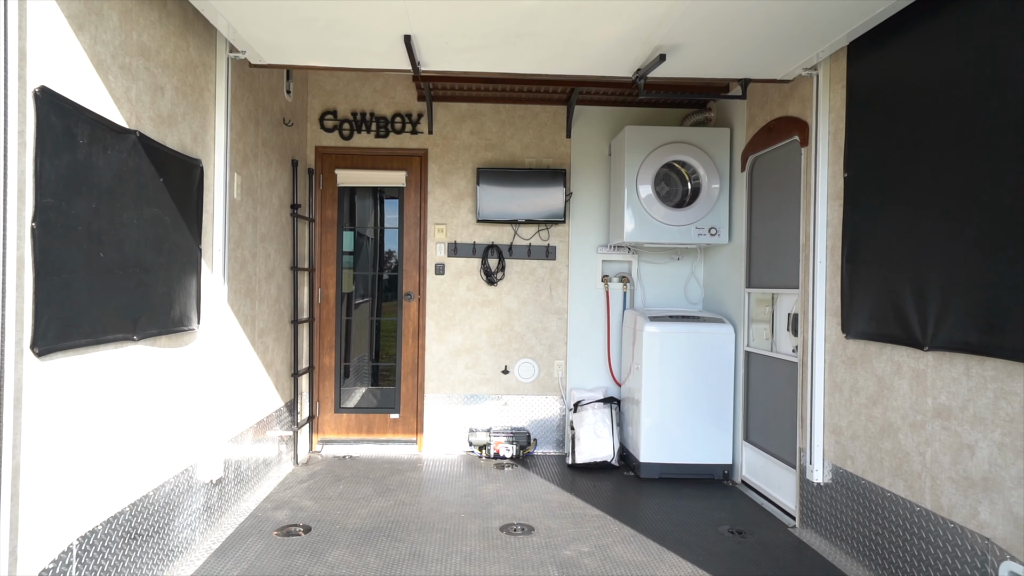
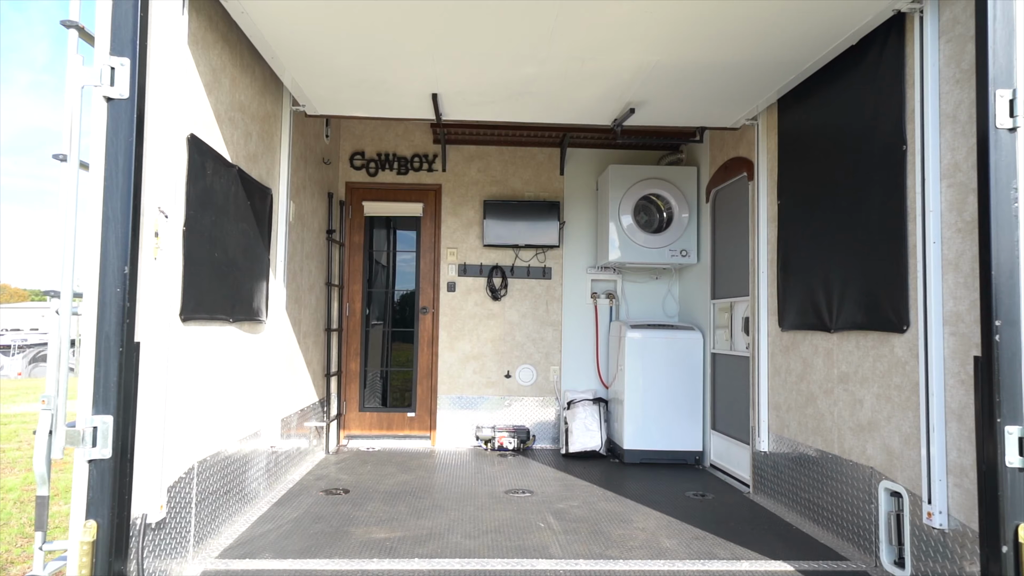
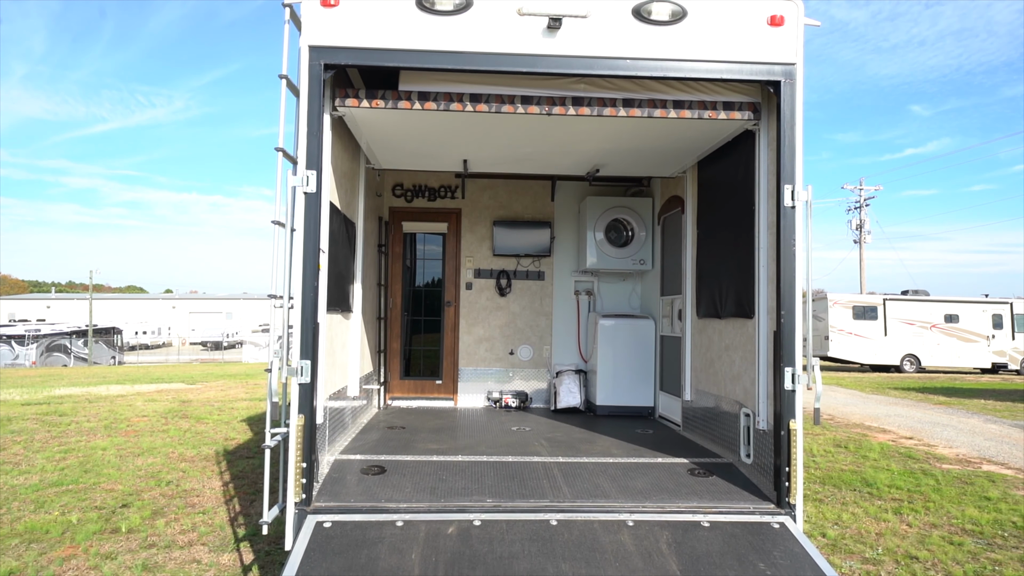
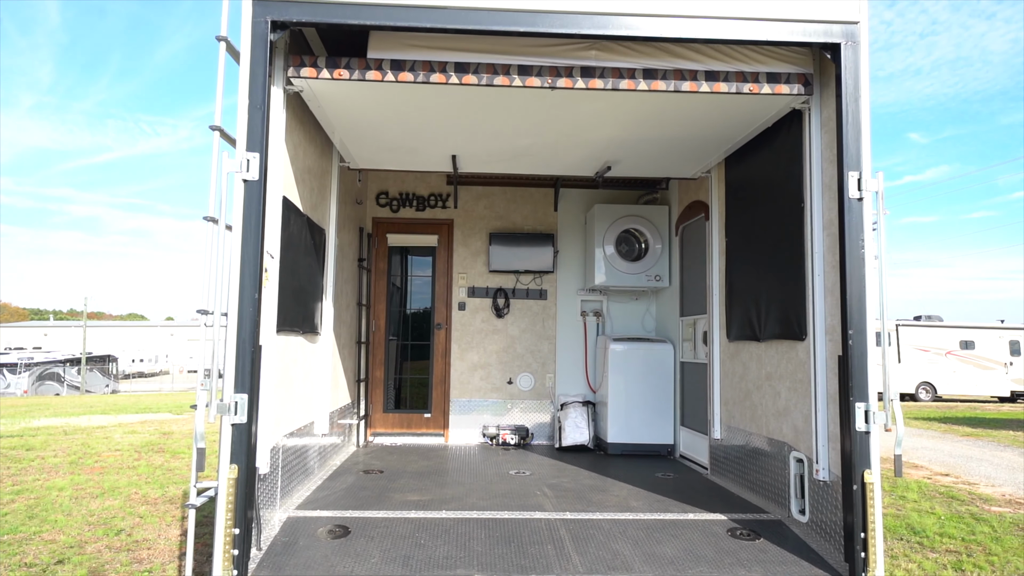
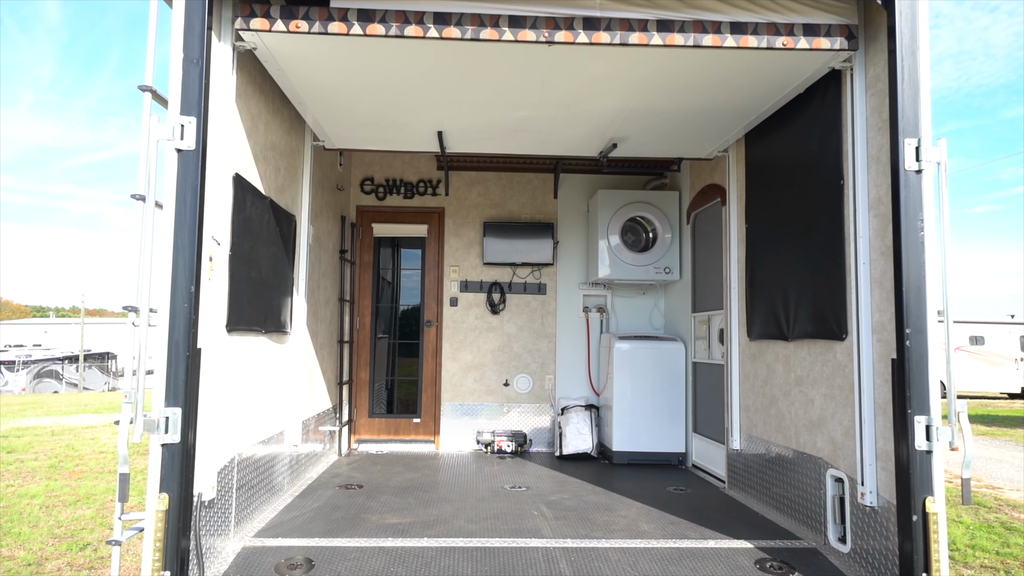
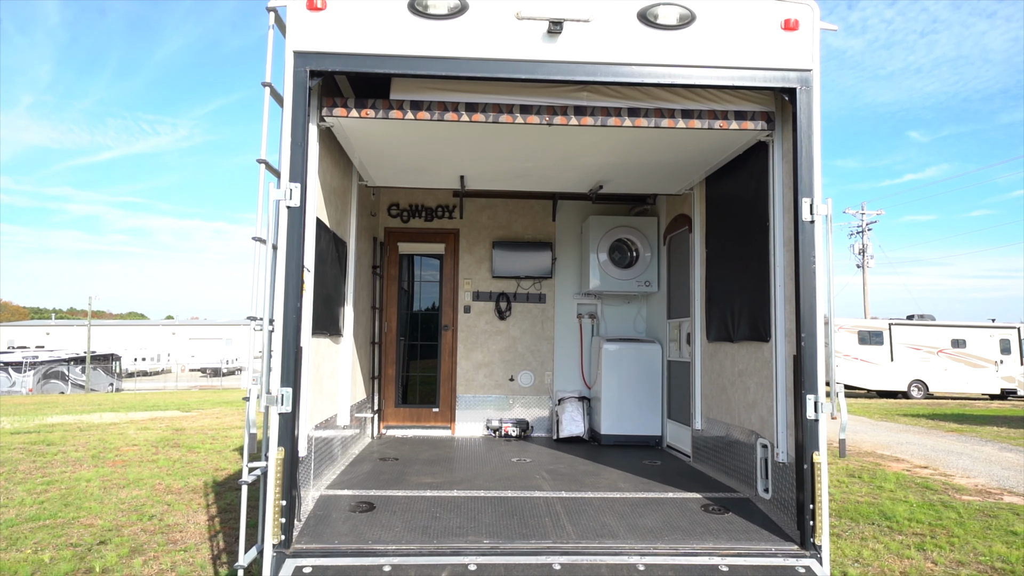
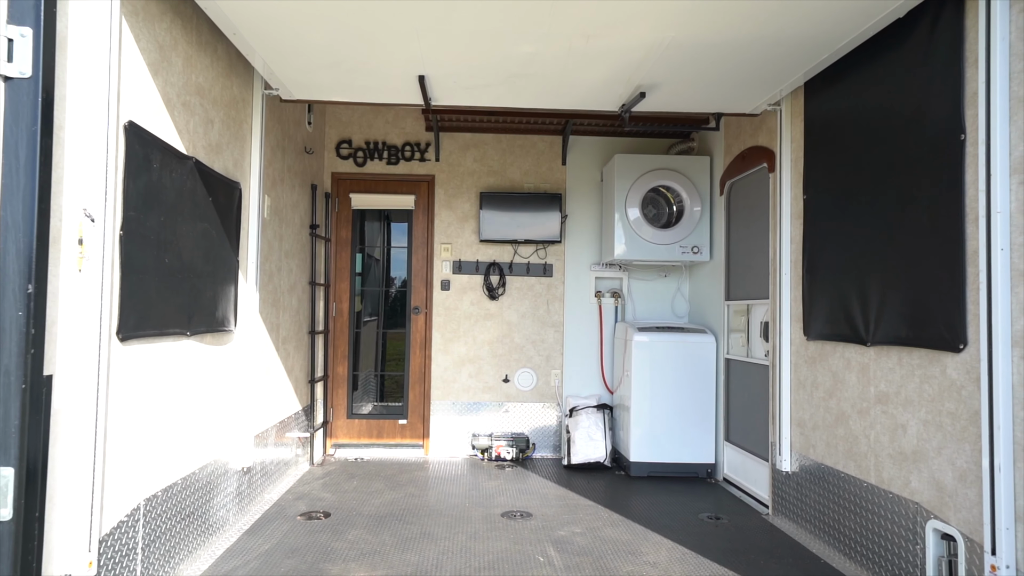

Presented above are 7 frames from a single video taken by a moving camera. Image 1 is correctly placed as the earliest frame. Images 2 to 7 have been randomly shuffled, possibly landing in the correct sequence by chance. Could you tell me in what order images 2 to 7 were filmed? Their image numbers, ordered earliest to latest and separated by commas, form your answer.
7, 2, 5, 4, 6, 3
